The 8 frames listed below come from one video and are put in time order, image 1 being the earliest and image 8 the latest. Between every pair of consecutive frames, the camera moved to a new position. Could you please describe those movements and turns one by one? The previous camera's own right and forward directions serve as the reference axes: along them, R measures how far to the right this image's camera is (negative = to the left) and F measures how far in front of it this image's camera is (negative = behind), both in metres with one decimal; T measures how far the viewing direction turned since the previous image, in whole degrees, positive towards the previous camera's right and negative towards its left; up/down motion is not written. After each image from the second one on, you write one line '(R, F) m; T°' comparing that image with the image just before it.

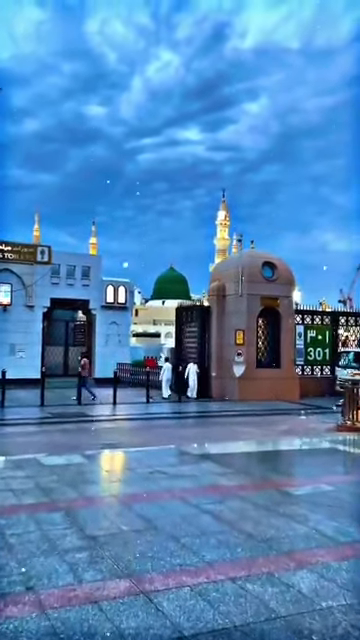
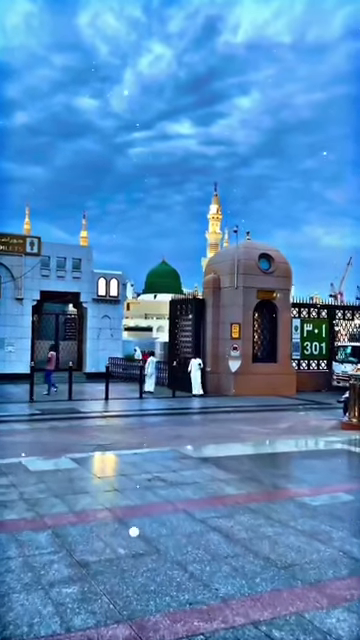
(-0.1, +0.8) m; +1°
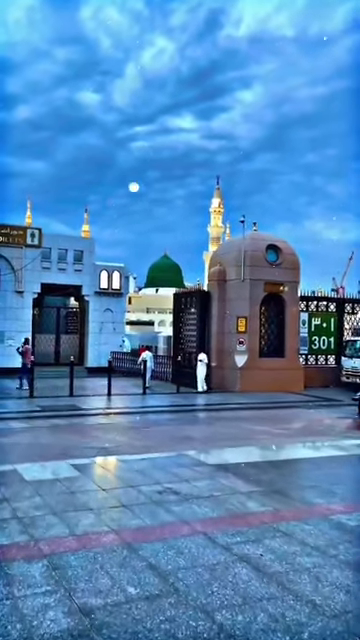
(-0.2, +0.8) m; 0°
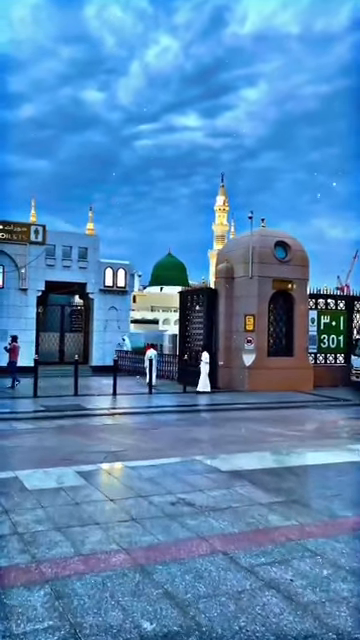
(-0.1, +0.5) m; 0°
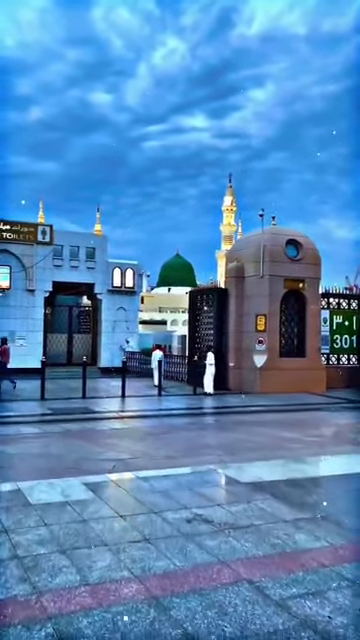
(-0.1, +0.5) m; -1°
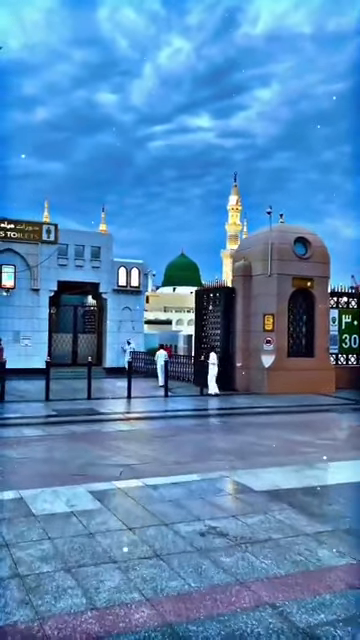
(-0.1, +0.3) m; -1°
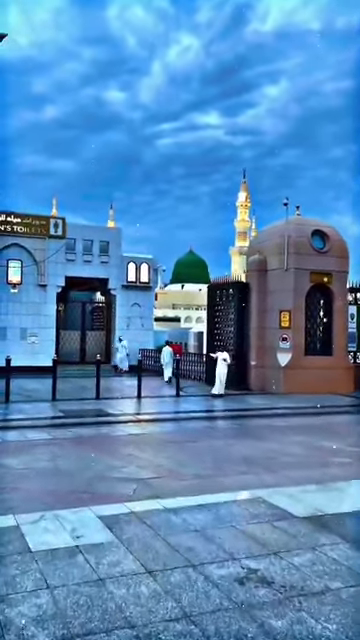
(-0.2, +1.0) m; -1°
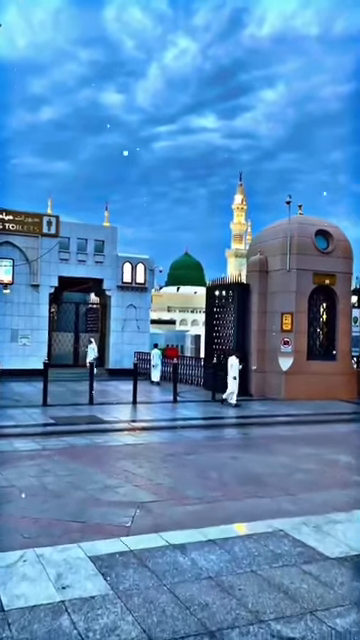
(-0.1, +0.9) m; +1°
